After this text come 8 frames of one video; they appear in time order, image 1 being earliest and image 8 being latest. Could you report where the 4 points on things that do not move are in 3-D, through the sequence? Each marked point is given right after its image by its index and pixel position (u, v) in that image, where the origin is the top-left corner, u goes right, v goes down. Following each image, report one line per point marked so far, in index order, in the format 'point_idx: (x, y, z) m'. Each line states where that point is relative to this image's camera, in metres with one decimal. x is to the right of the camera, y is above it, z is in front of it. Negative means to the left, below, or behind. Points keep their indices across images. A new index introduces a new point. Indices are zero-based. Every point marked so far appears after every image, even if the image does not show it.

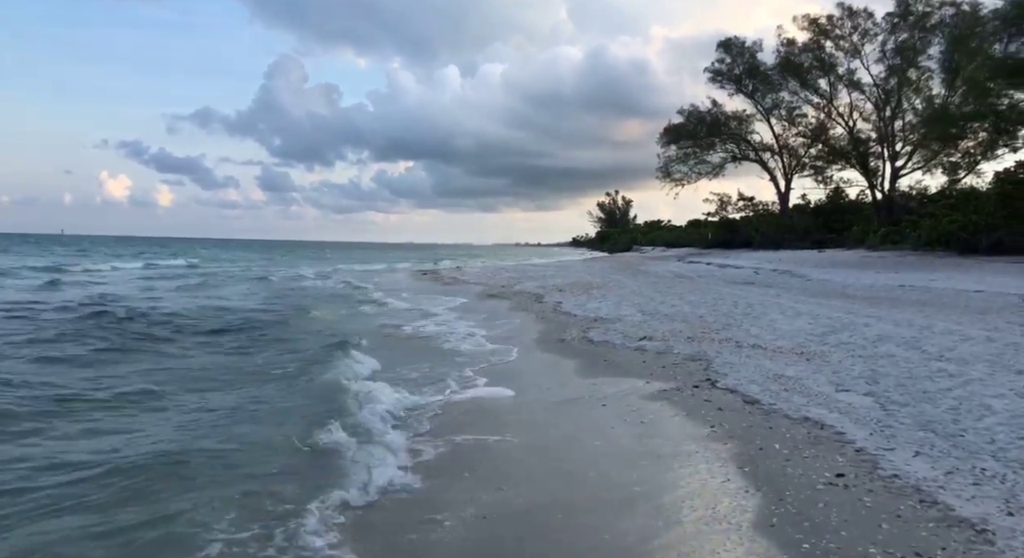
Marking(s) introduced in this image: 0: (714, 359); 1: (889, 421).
0: (+2.7, -1.1, +8.1) m
1: (+3.2, -1.2, +5.2) m
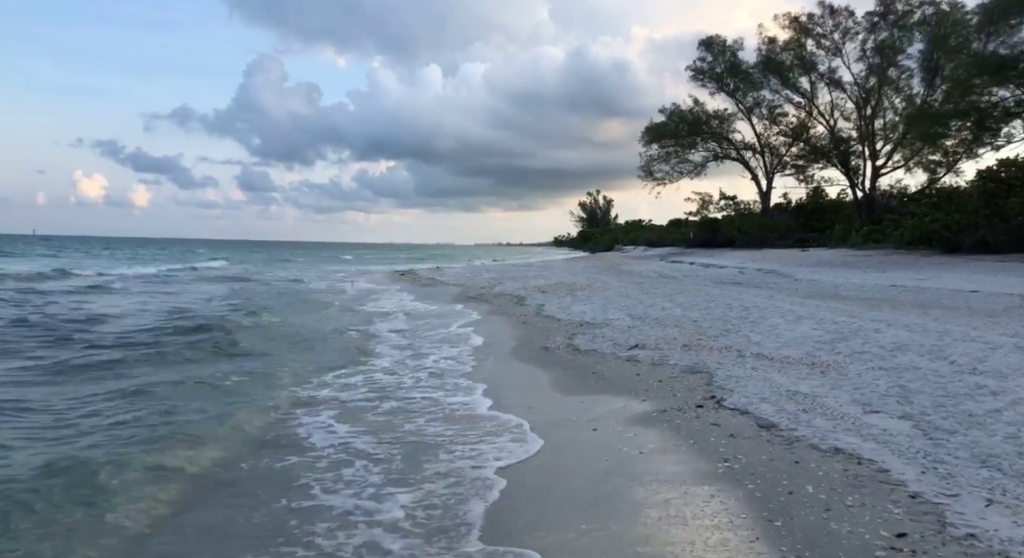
0: (+2.4, -1.1, +7.3) m
1: (+3.0, -1.2, +4.3) m
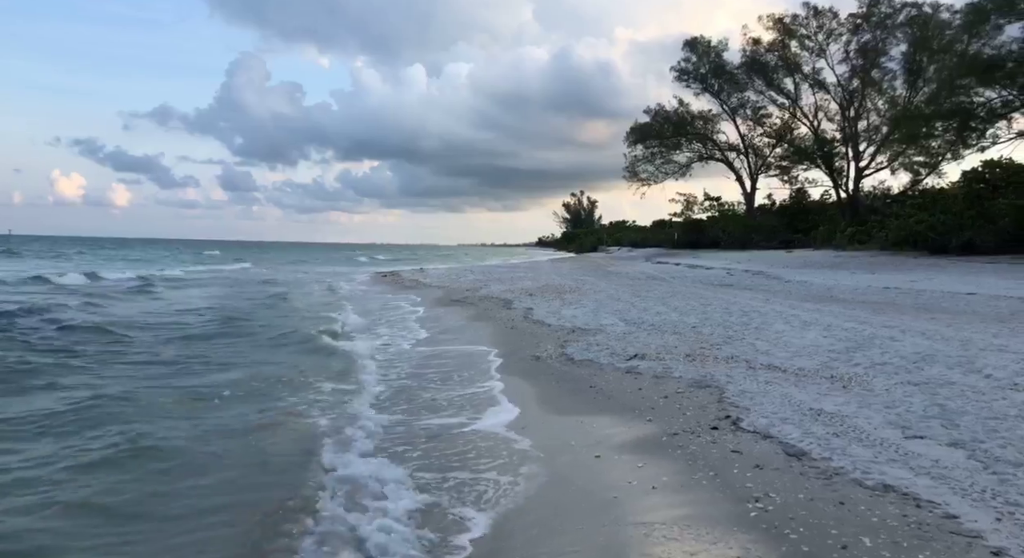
0: (+2.3, -1.2, +6.6) m
1: (+3.0, -1.3, +3.6) m
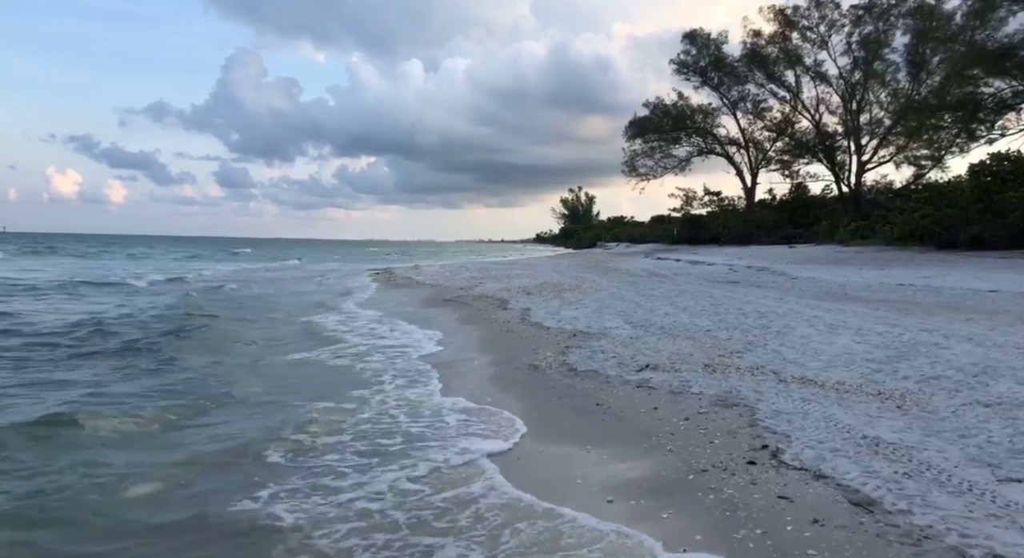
0: (+2.2, -1.2, +5.6) m
1: (+2.9, -1.3, +2.7) m
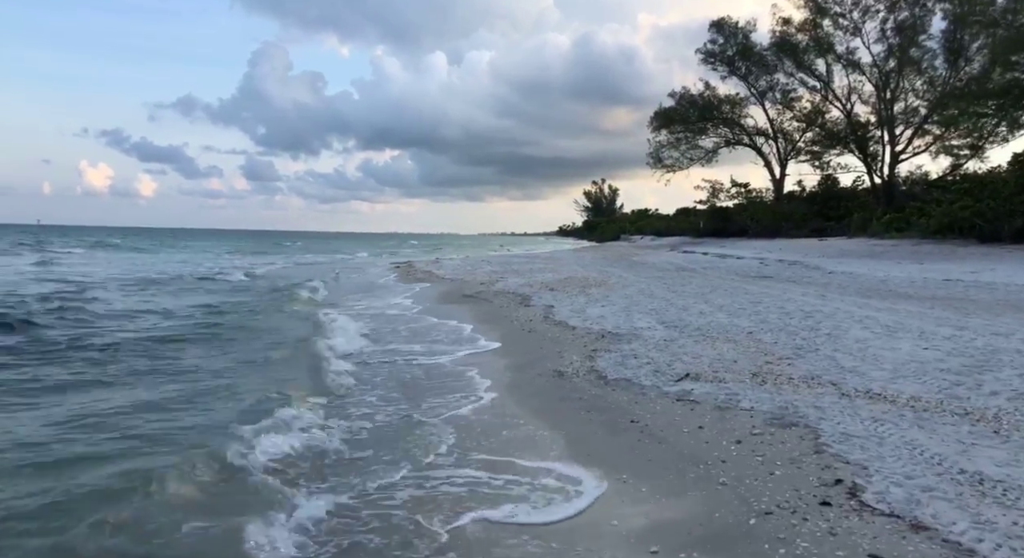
0: (+2.4, -1.2, +4.8) m
1: (+3.0, -1.3, +1.9) m
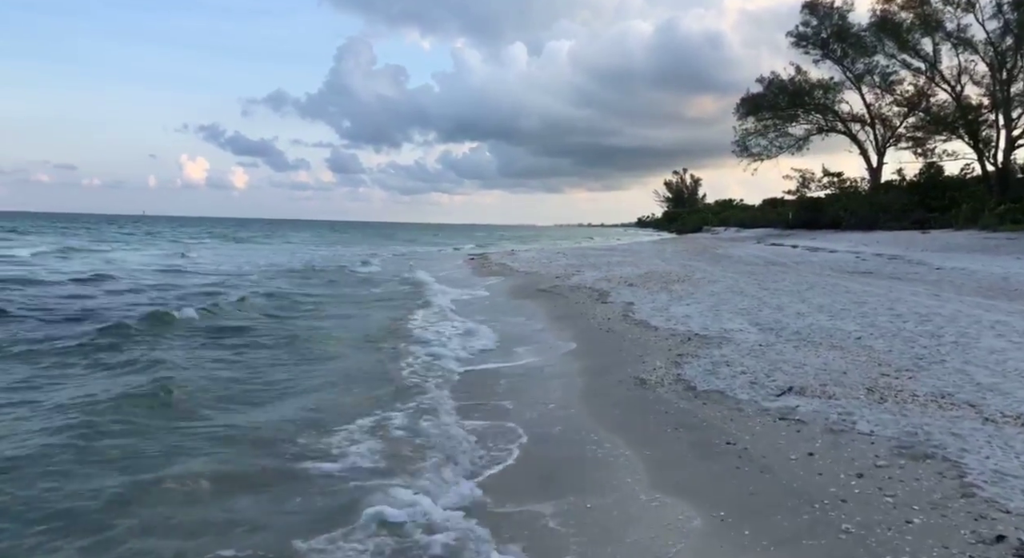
0: (+3.0, -1.2, +4.0) m
1: (+3.2, -1.4, +1.0) m
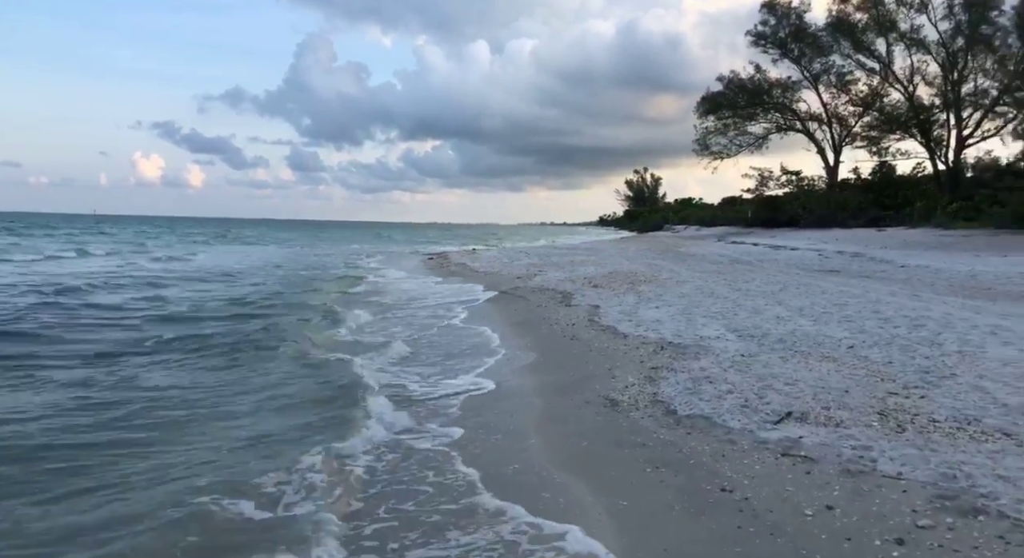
0: (+2.6, -1.2, +3.1) m
1: (+3.0, -1.5, +0.2) m
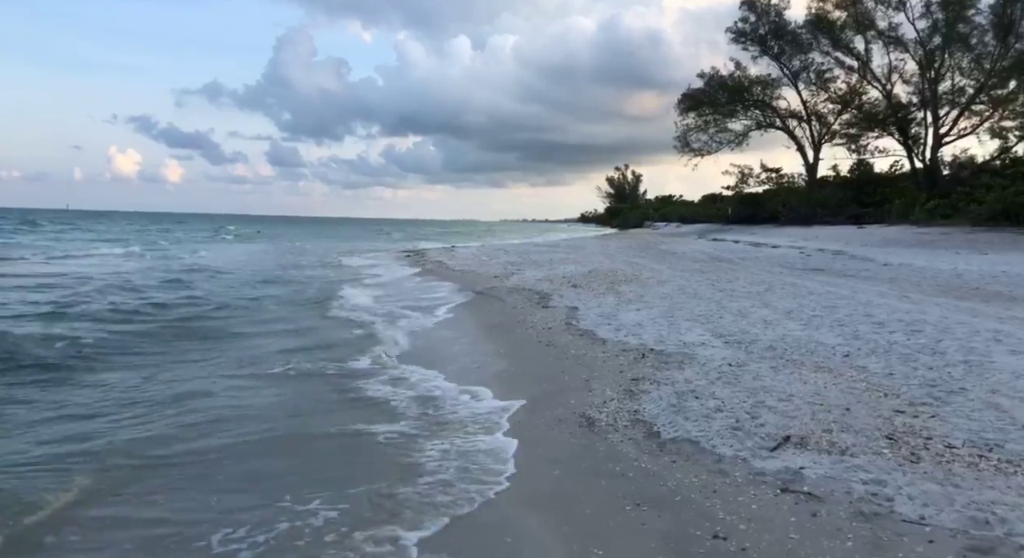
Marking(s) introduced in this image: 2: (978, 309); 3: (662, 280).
0: (+2.4, -1.3, +2.6) m
1: (+2.9, -1.5, -0.4) m
2: (+7.0, -0.5, +9.0) m
3: (+3.4, 0.0, +13.6) m
